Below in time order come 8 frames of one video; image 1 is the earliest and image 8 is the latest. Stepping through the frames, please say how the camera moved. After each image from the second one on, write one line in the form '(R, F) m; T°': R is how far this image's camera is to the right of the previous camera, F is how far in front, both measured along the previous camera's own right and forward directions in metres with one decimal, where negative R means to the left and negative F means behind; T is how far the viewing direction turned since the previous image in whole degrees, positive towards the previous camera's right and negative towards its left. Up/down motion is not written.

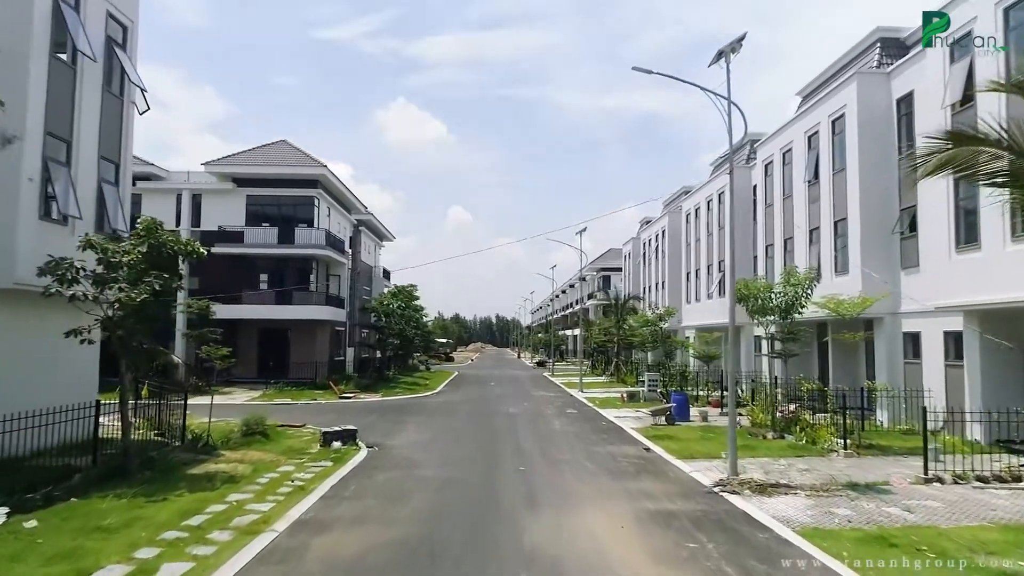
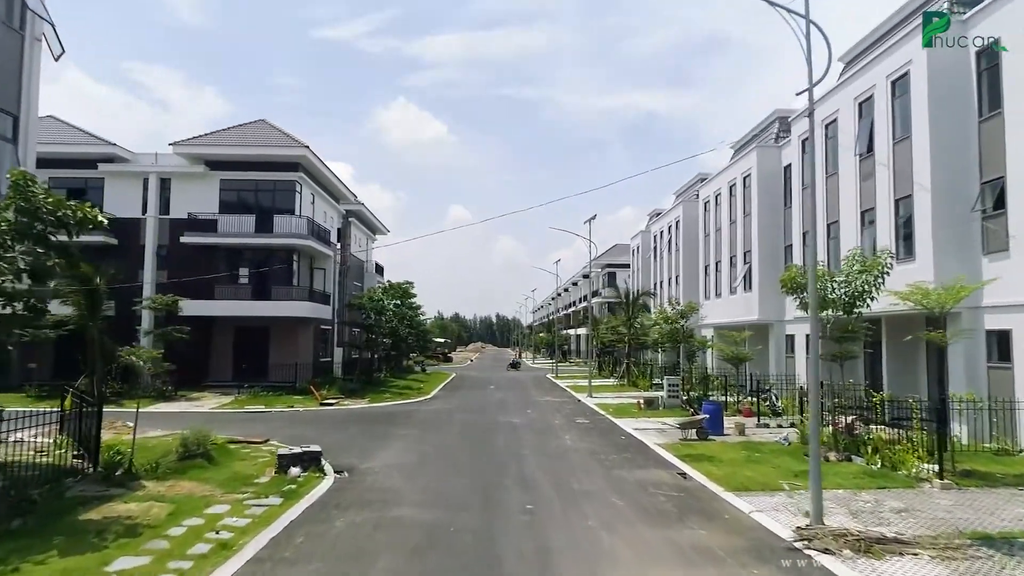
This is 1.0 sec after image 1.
(-0.1, +3.3) m; 0°
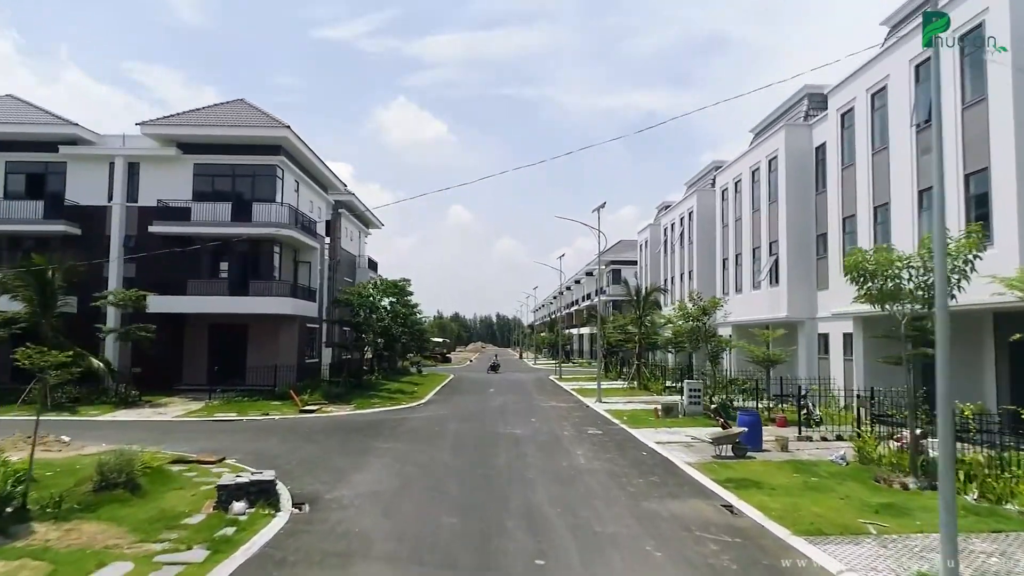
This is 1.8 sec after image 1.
(-0.1, +2.7) m; 0°
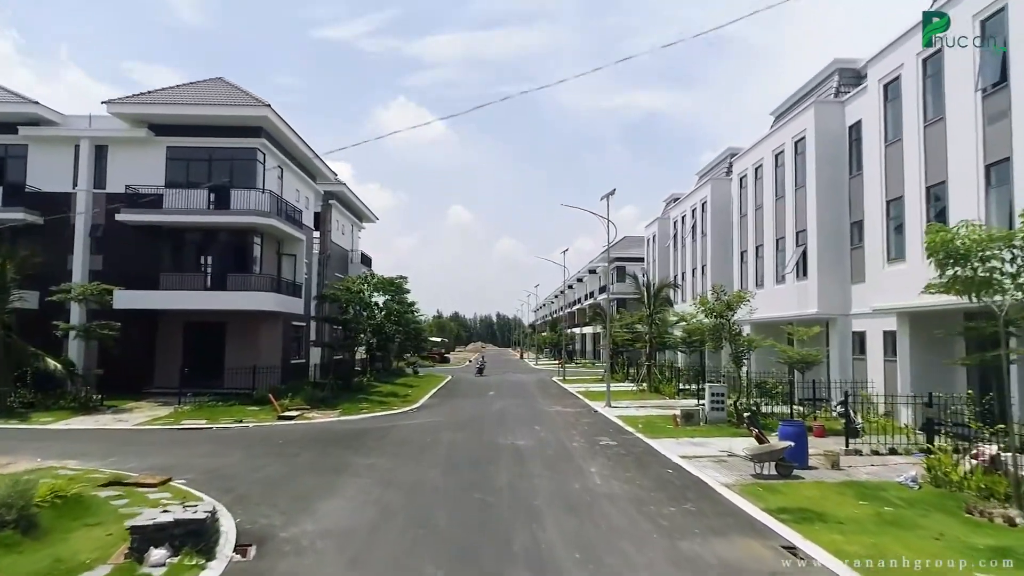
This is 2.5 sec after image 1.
(0.0, +2.4) m; 0°
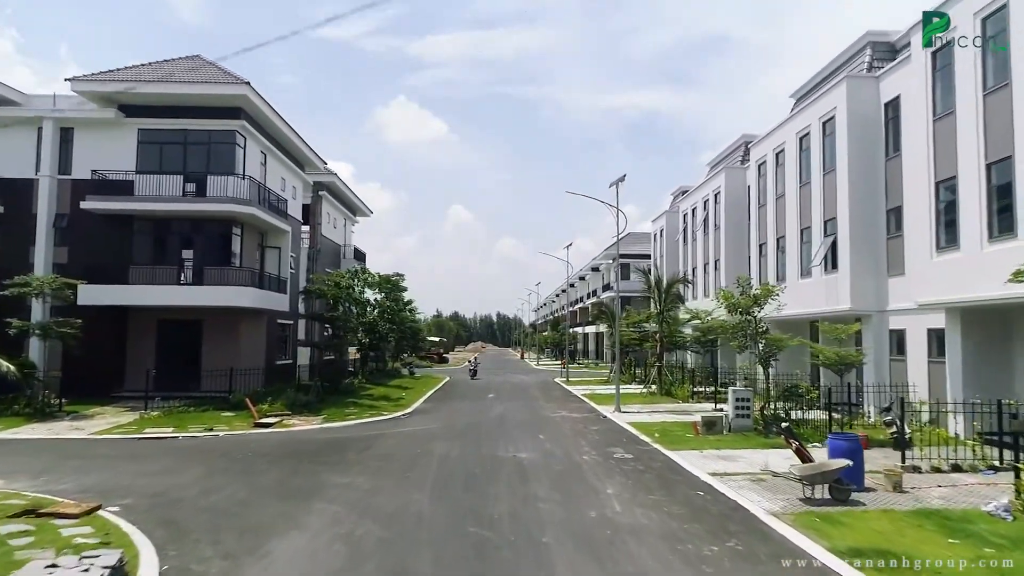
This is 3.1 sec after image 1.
(0.0, +2.1) m; 0°
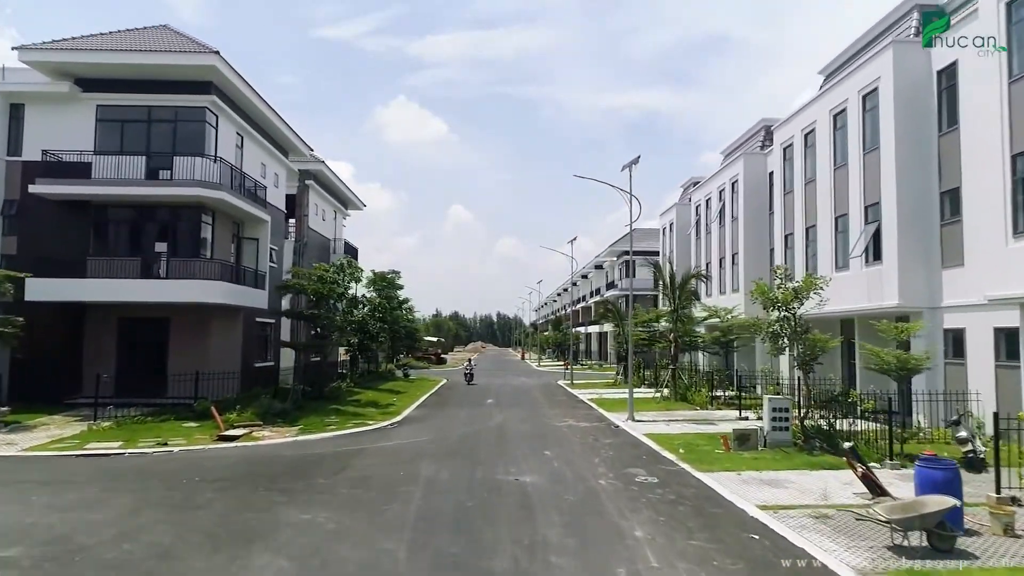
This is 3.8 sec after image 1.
(0.0, +2.5) m; 0°
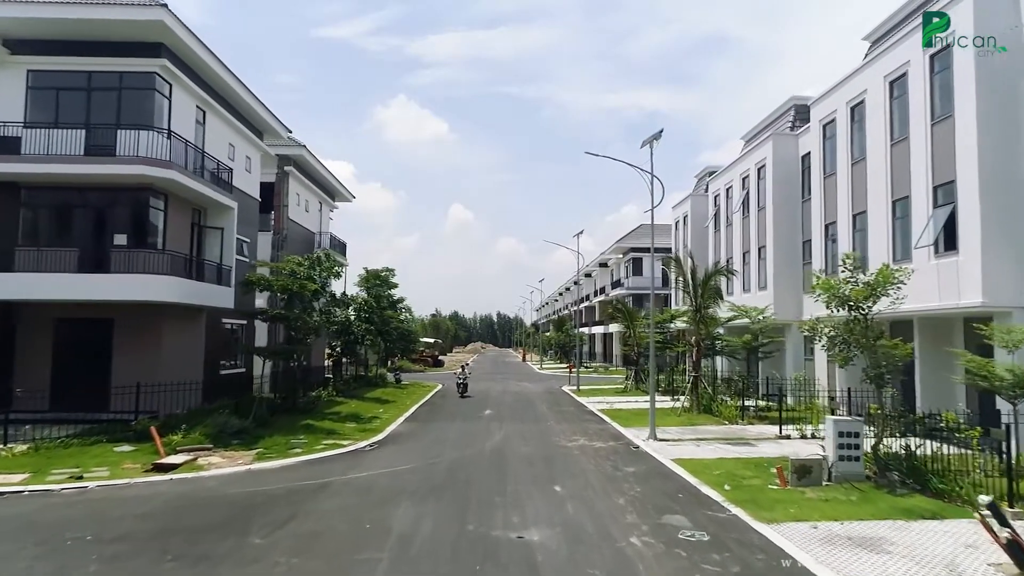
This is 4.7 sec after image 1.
(0.0, +3.2) m; 0°
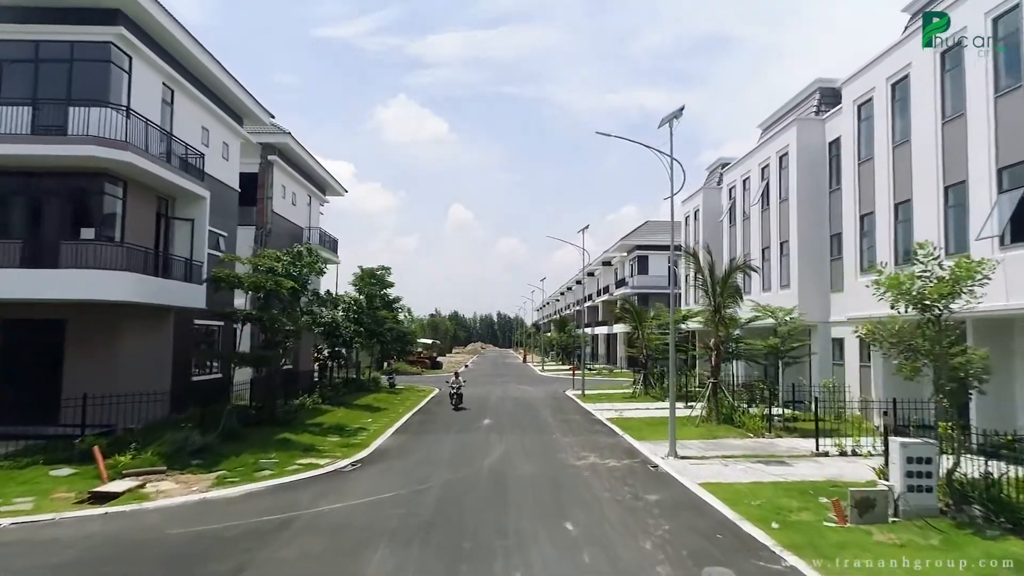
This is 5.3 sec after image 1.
(0.0, +2.1) m; 0°
